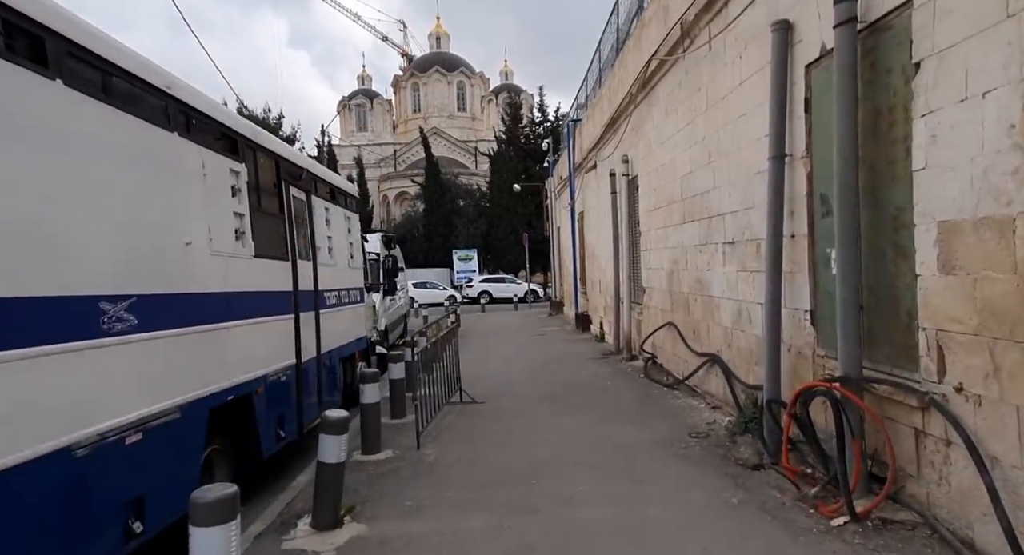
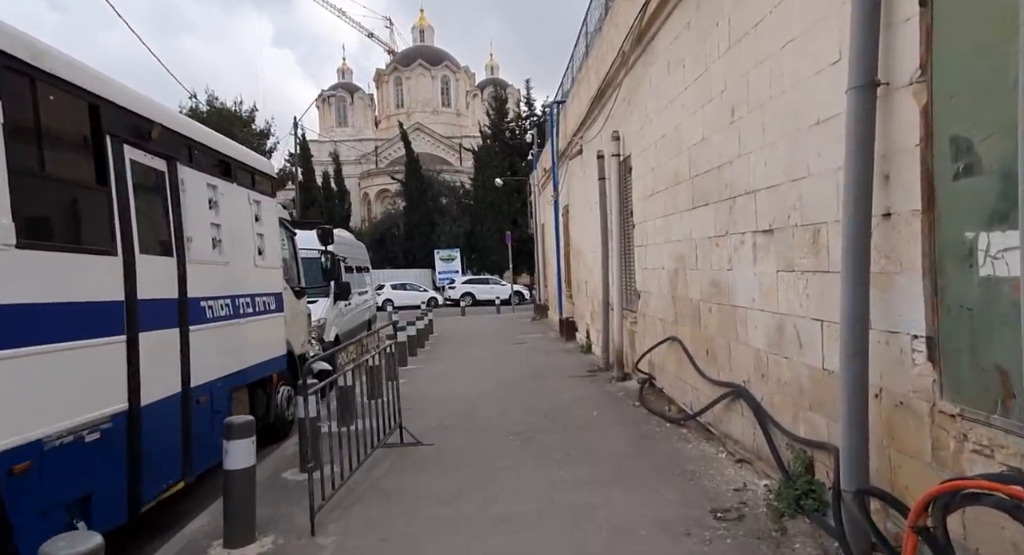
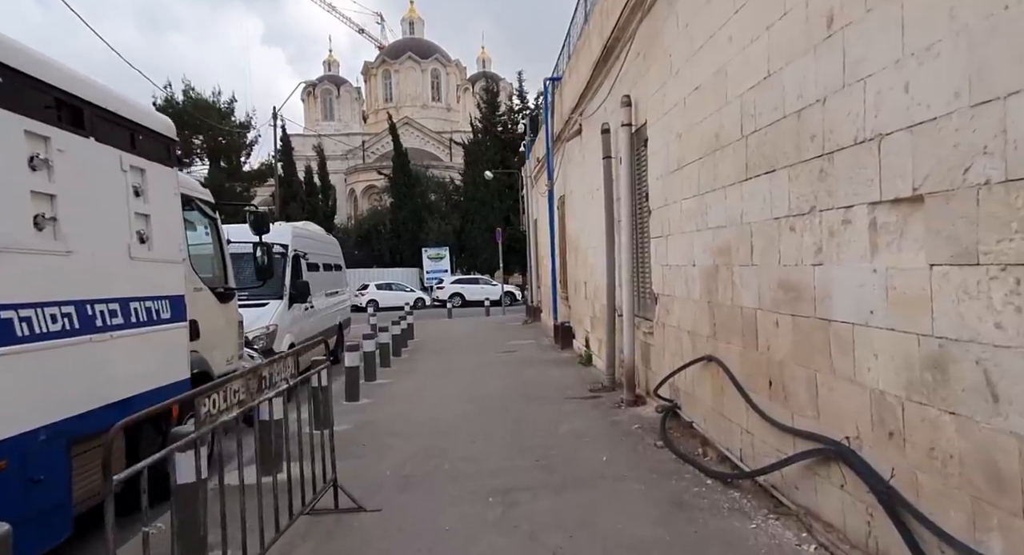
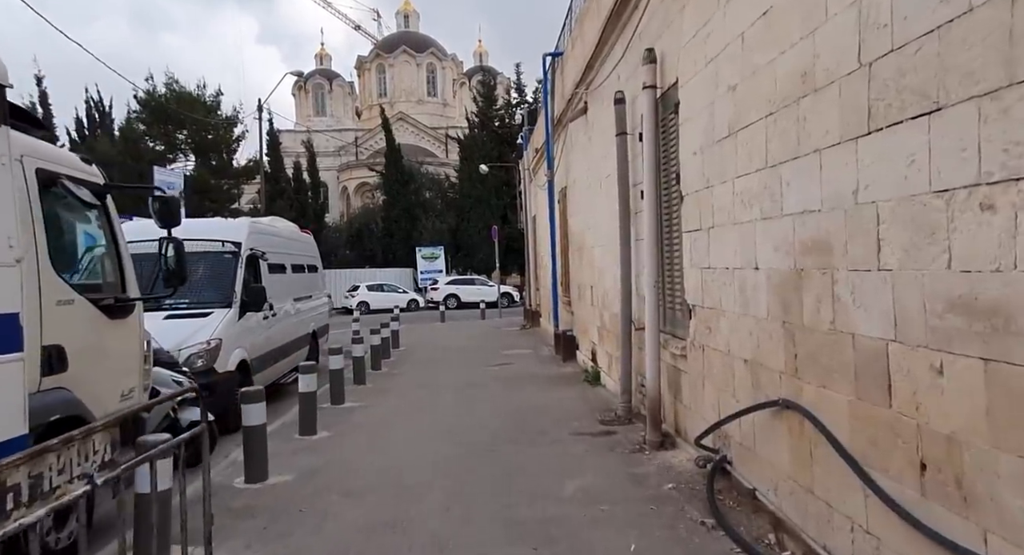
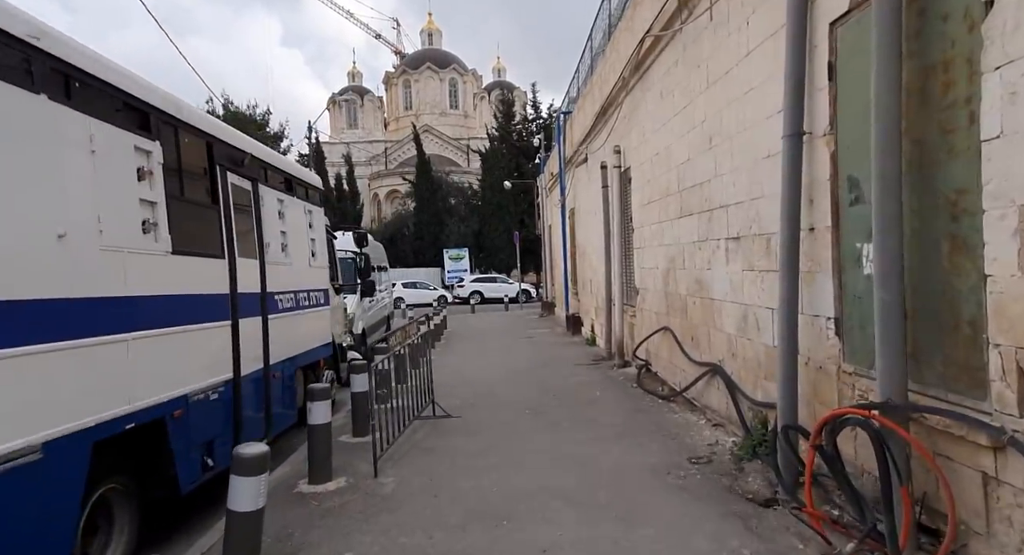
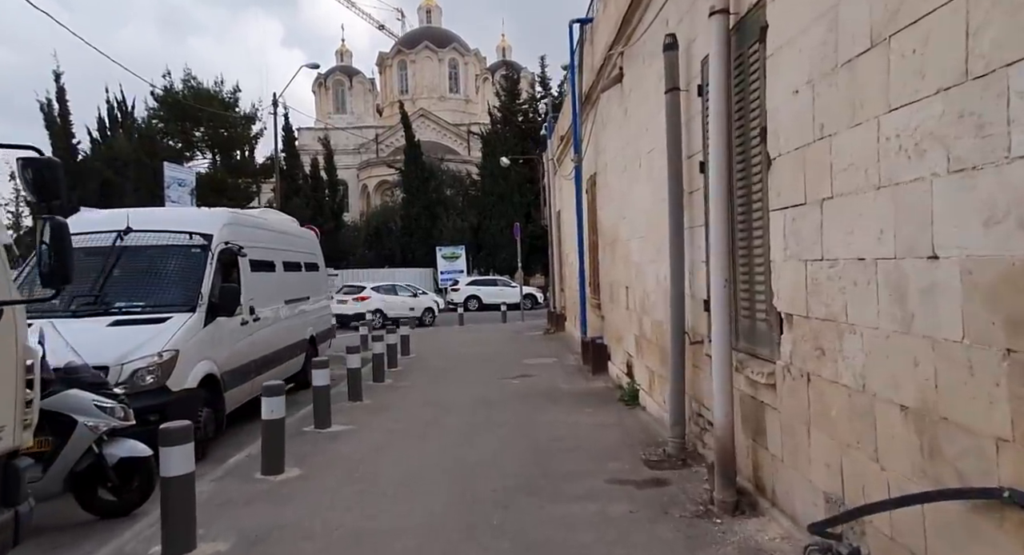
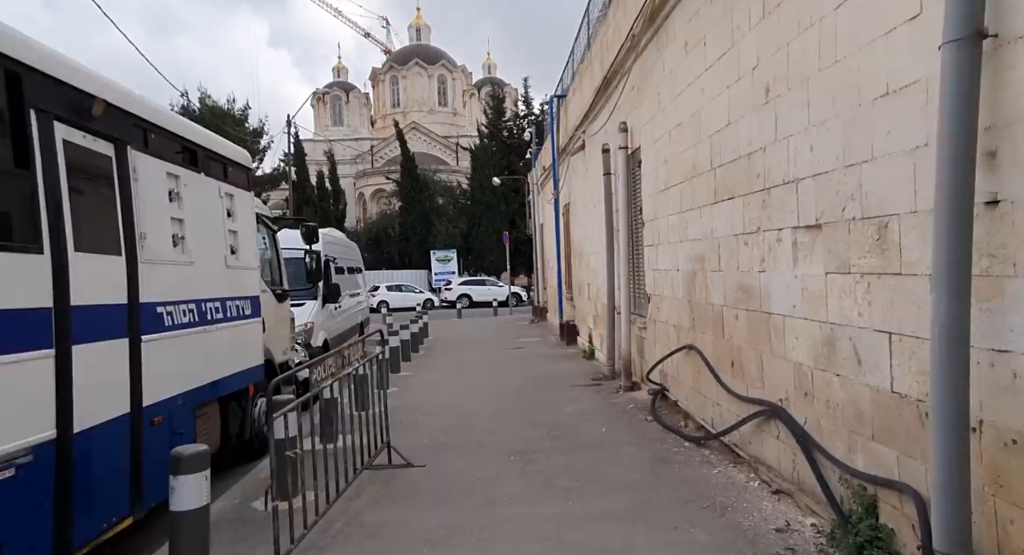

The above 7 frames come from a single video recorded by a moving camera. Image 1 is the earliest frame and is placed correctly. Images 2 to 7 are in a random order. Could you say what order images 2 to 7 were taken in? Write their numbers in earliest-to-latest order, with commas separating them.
5, 2, 7, 3, 4, 6
